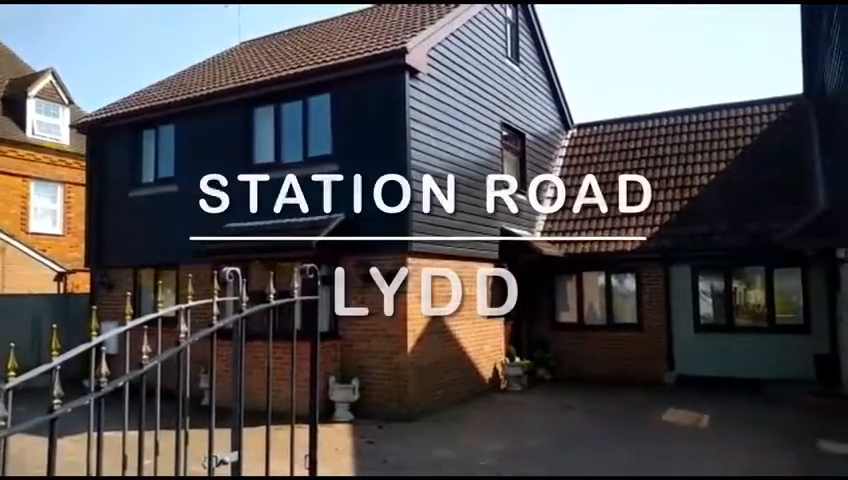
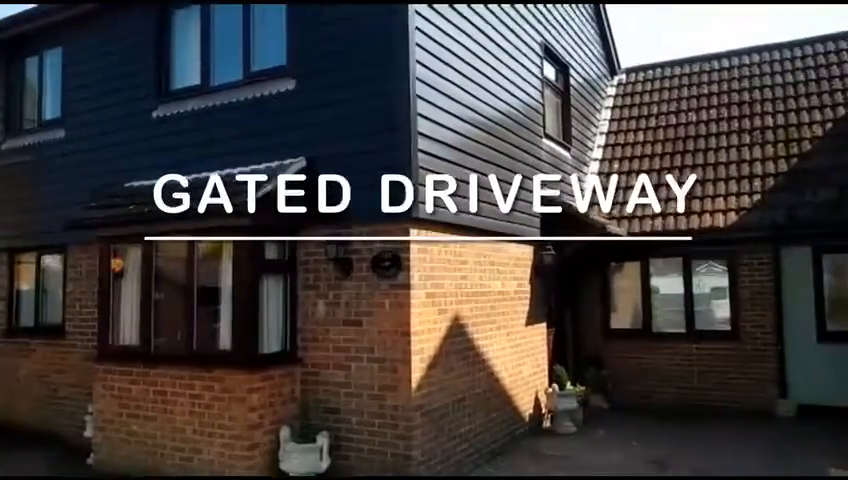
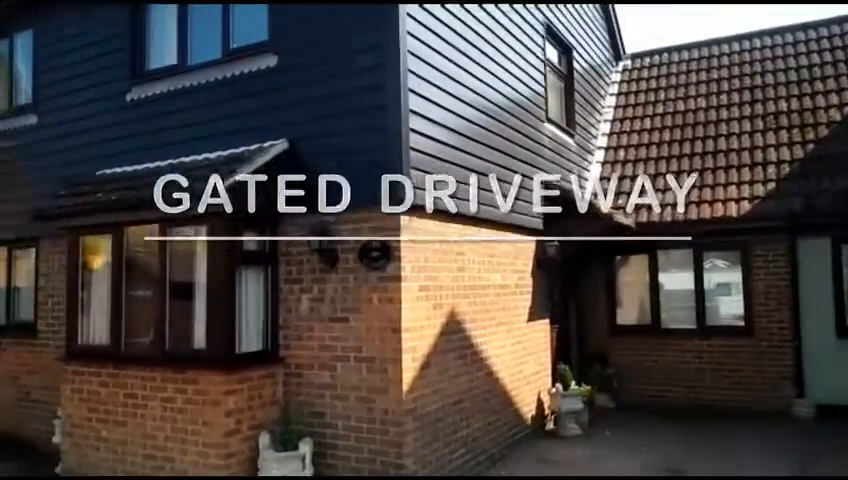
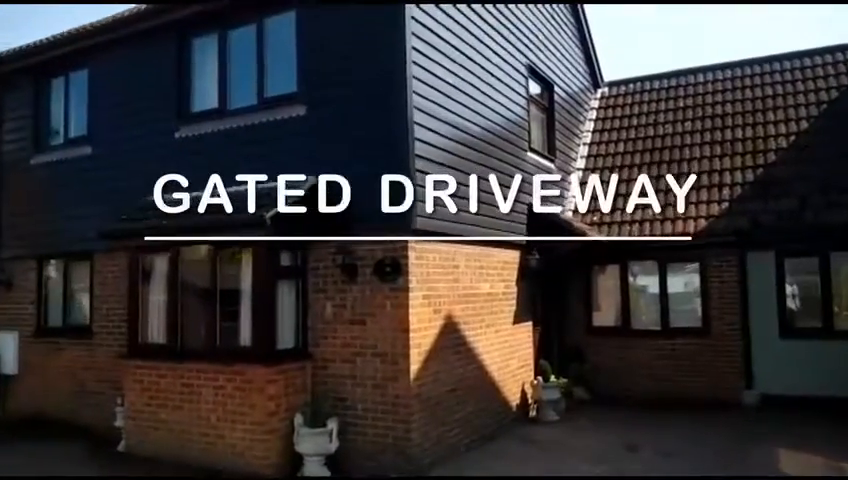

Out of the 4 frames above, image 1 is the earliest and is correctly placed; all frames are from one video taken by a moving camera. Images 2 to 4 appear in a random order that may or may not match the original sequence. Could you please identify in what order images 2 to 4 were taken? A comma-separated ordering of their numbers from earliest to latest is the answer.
4, 2, 3
